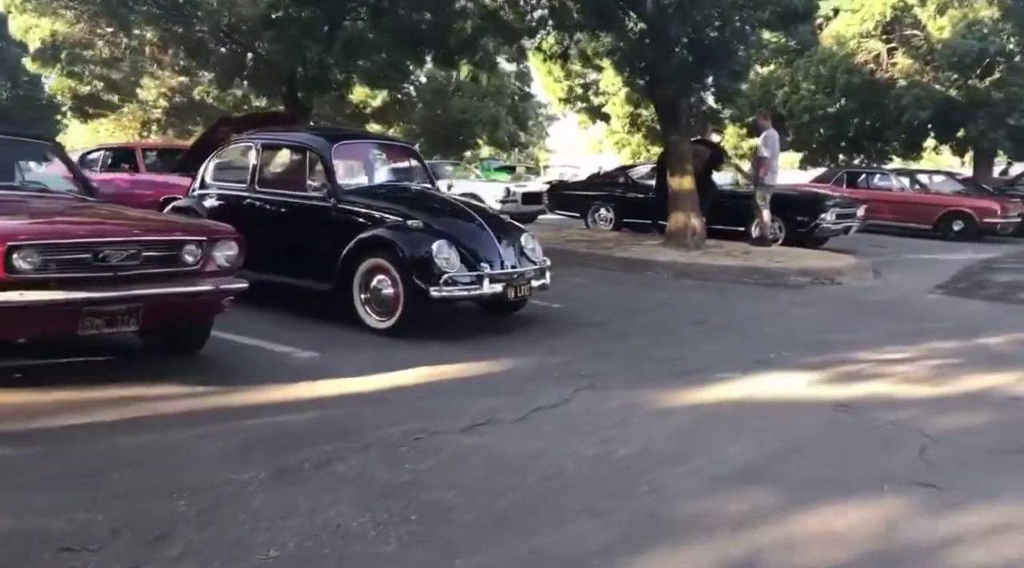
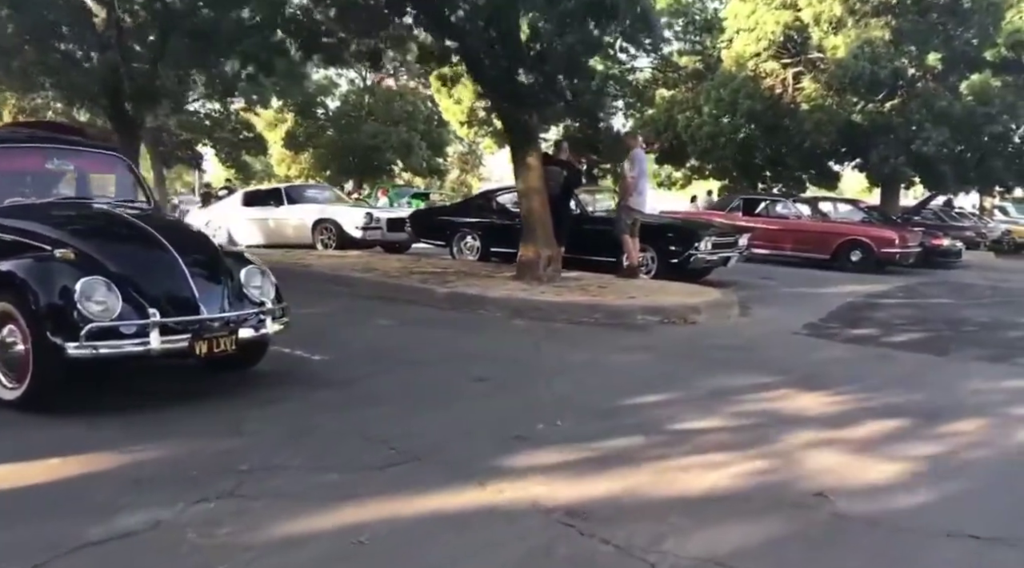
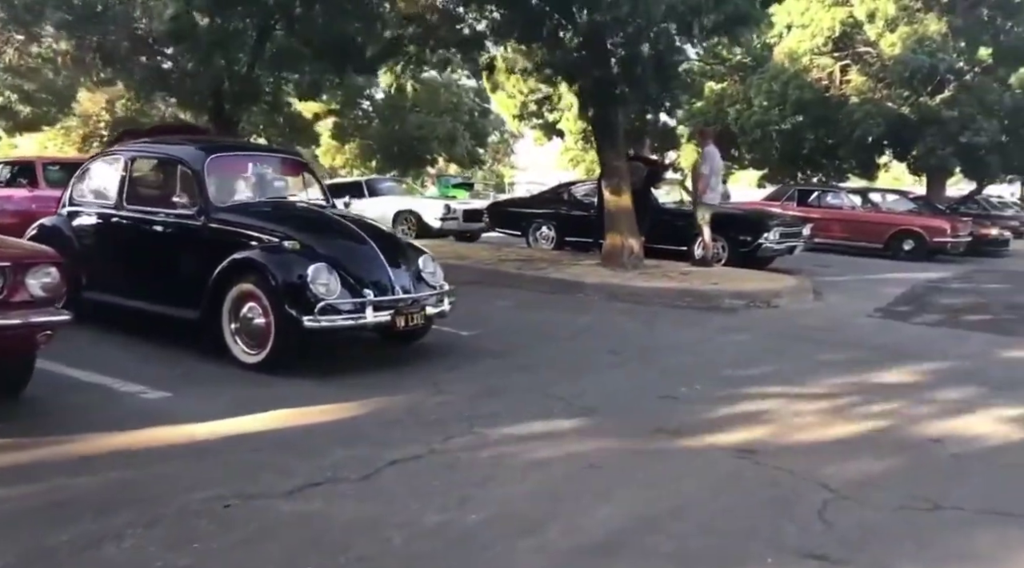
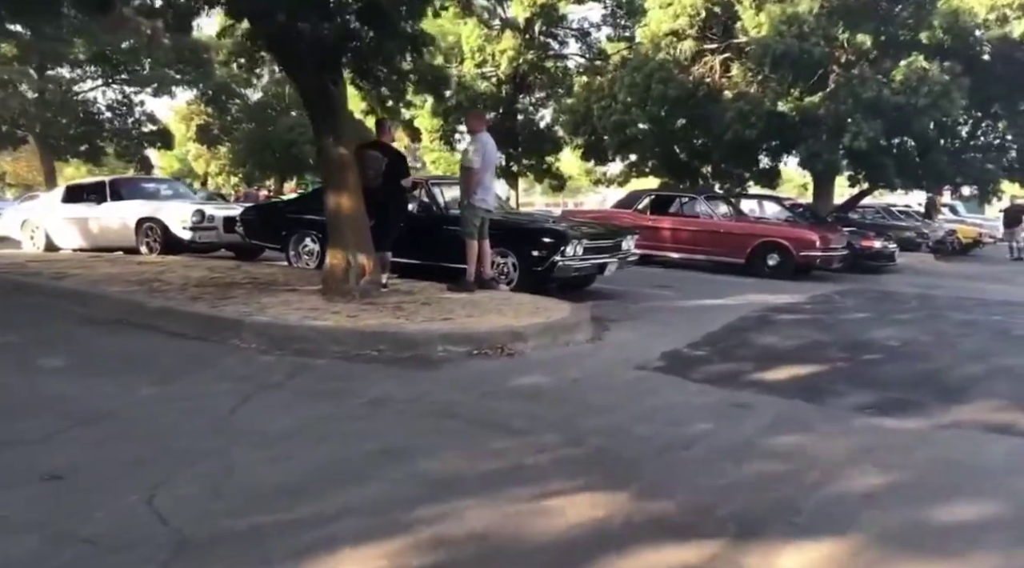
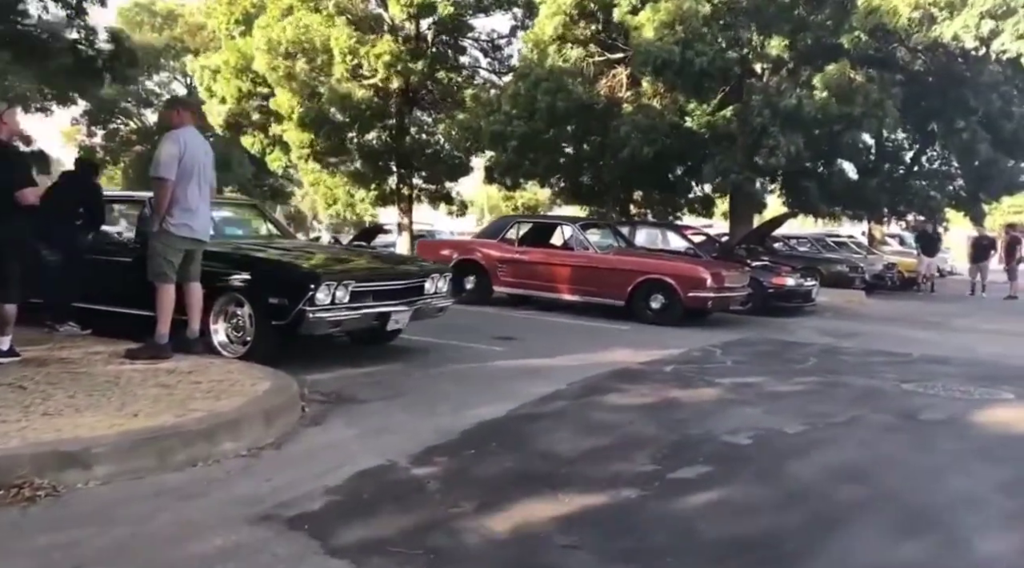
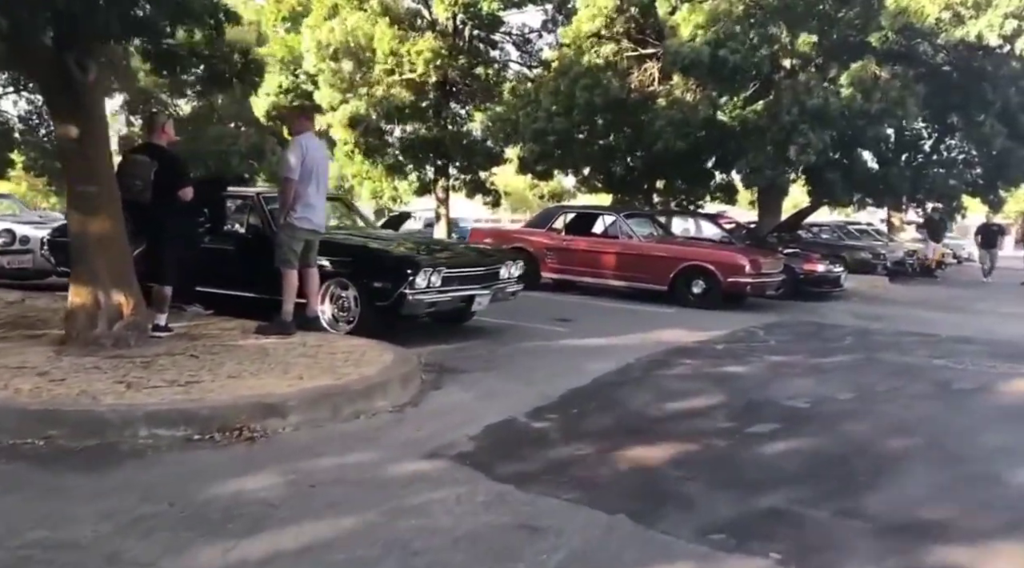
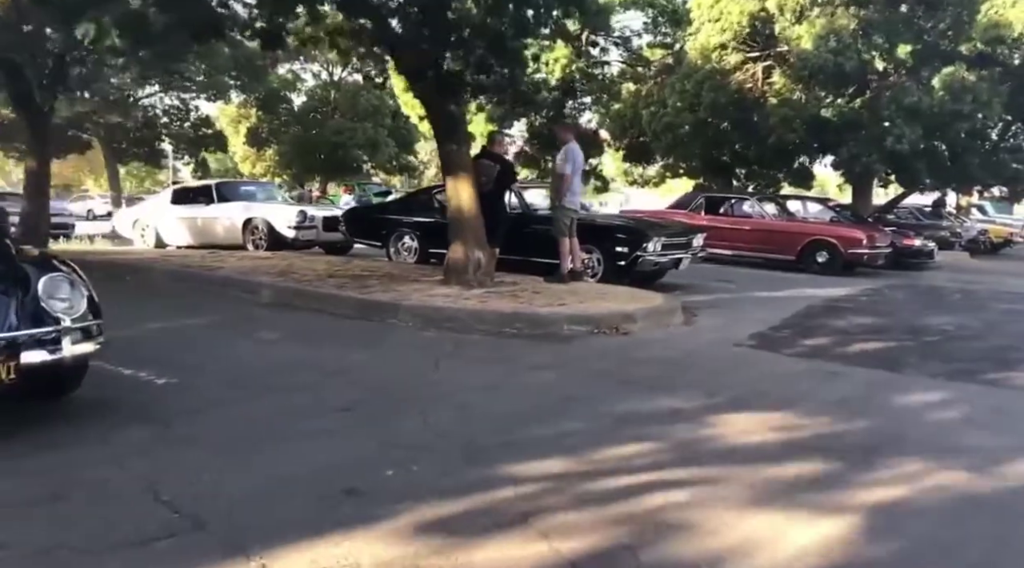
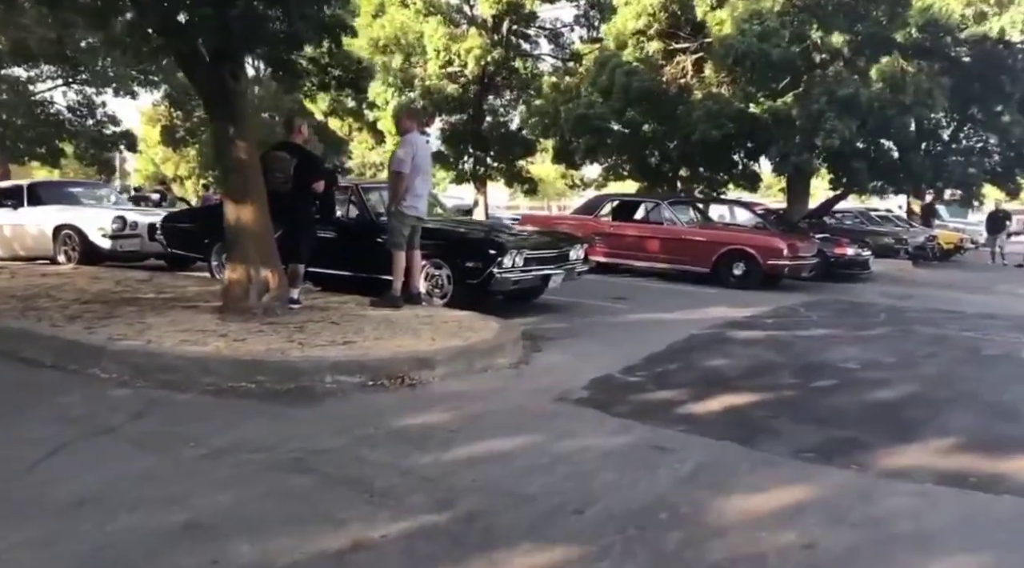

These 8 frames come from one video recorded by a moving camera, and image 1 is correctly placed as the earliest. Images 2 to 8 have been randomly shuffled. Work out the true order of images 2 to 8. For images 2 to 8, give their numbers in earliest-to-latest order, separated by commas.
3, 2, 7, 4, 8, 6, 5
